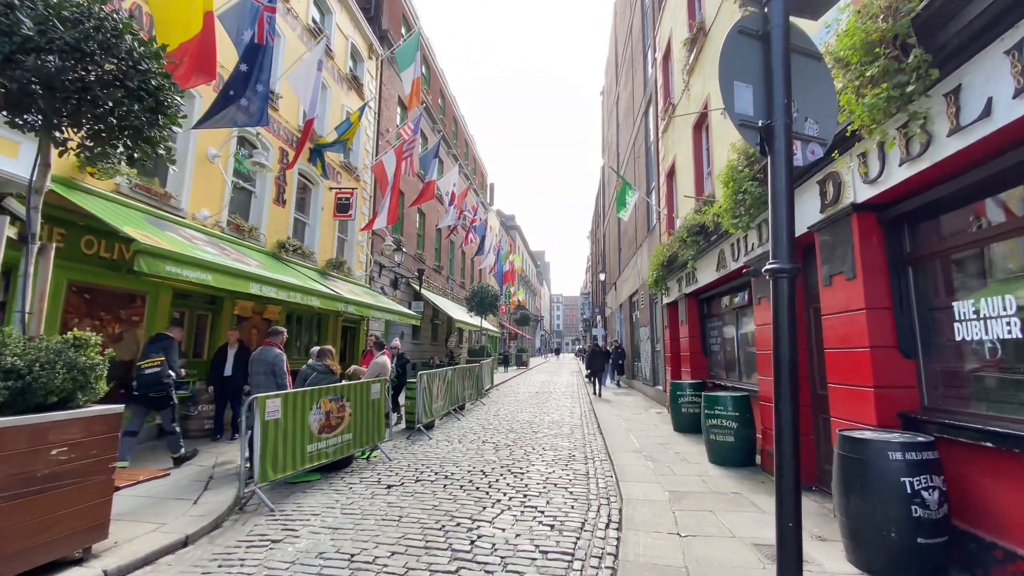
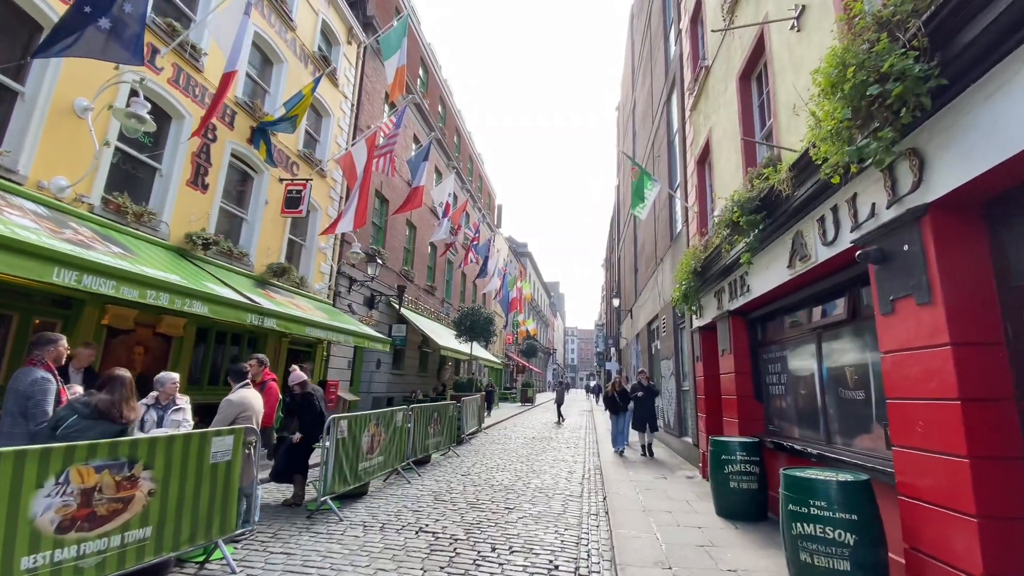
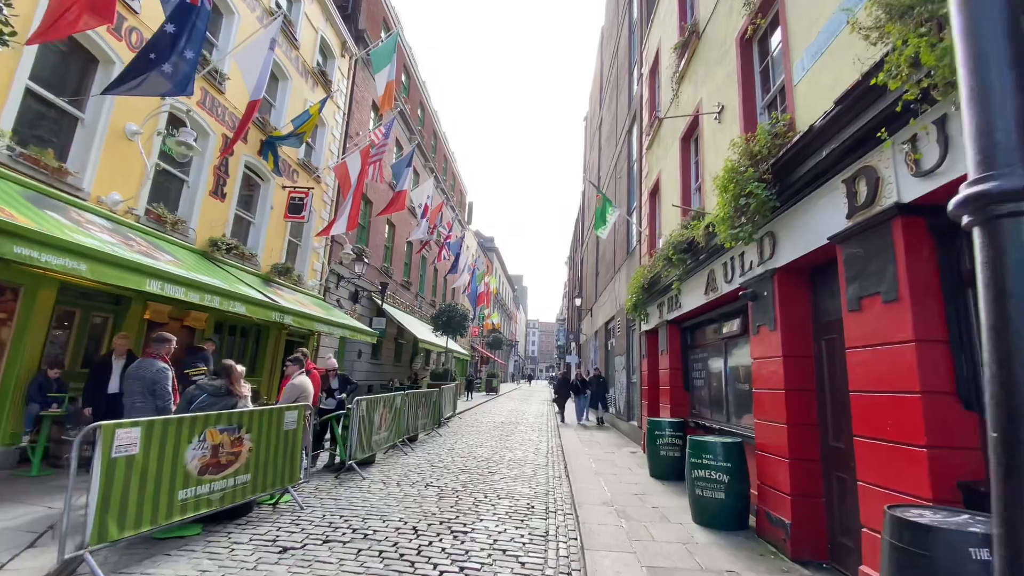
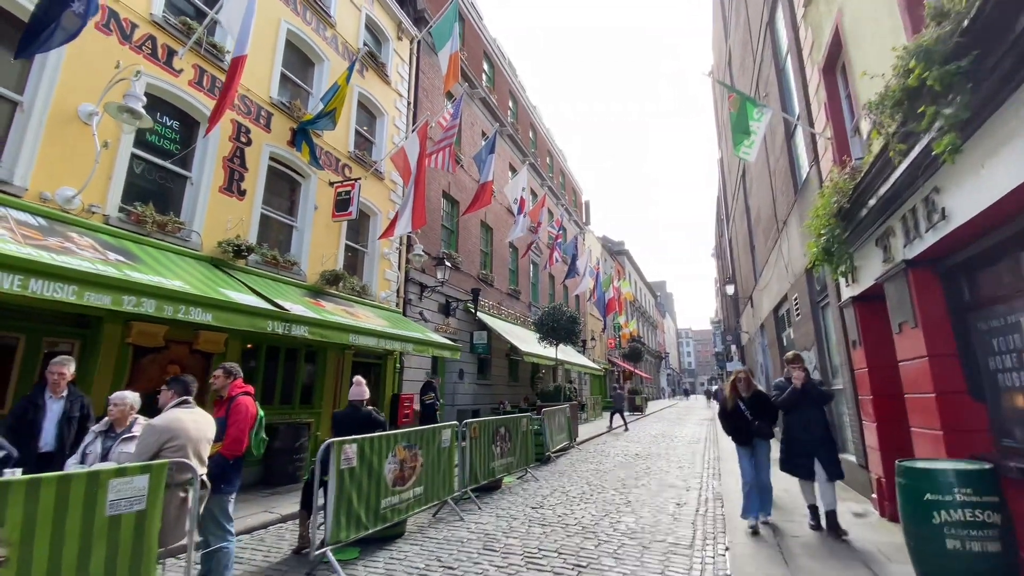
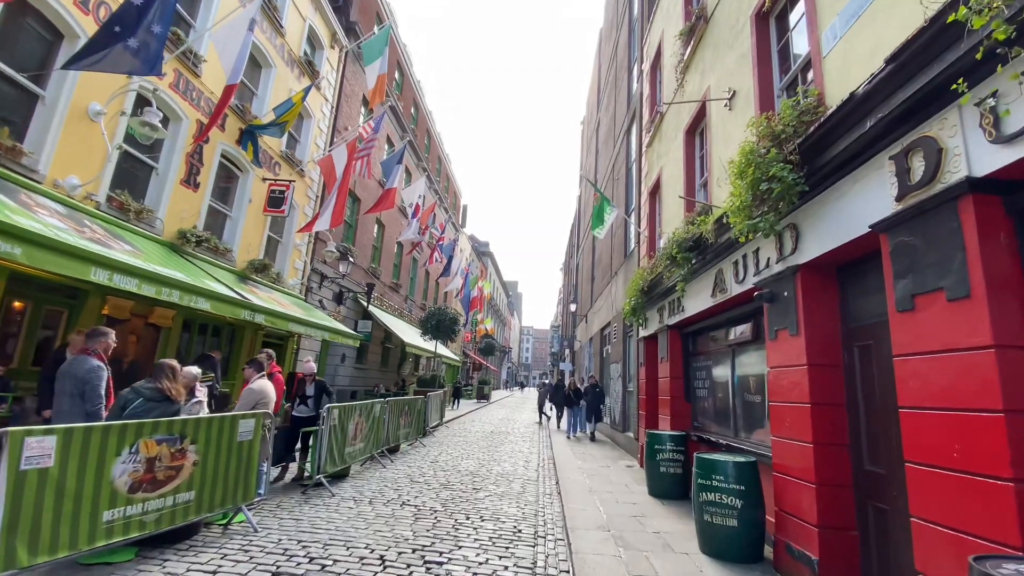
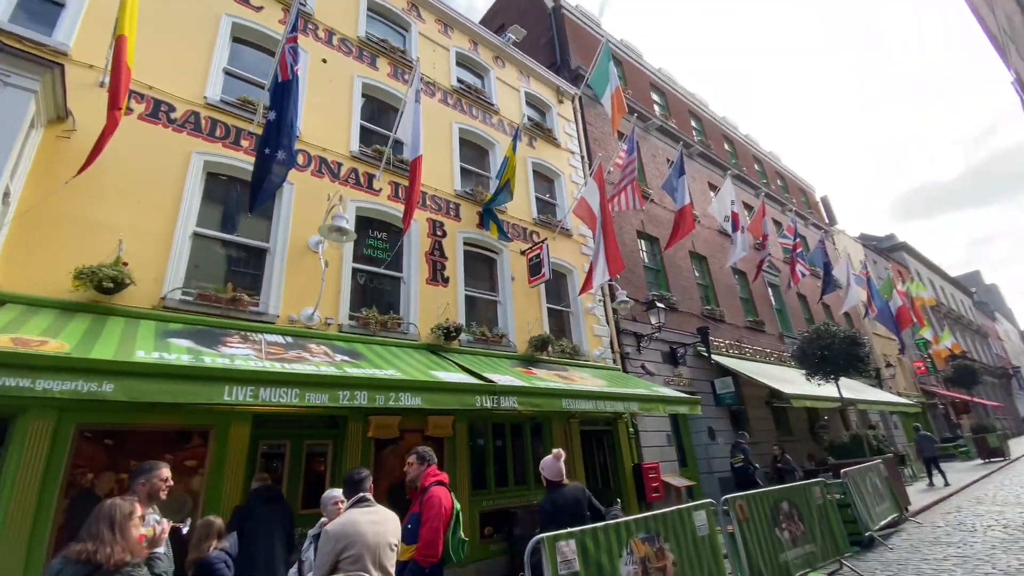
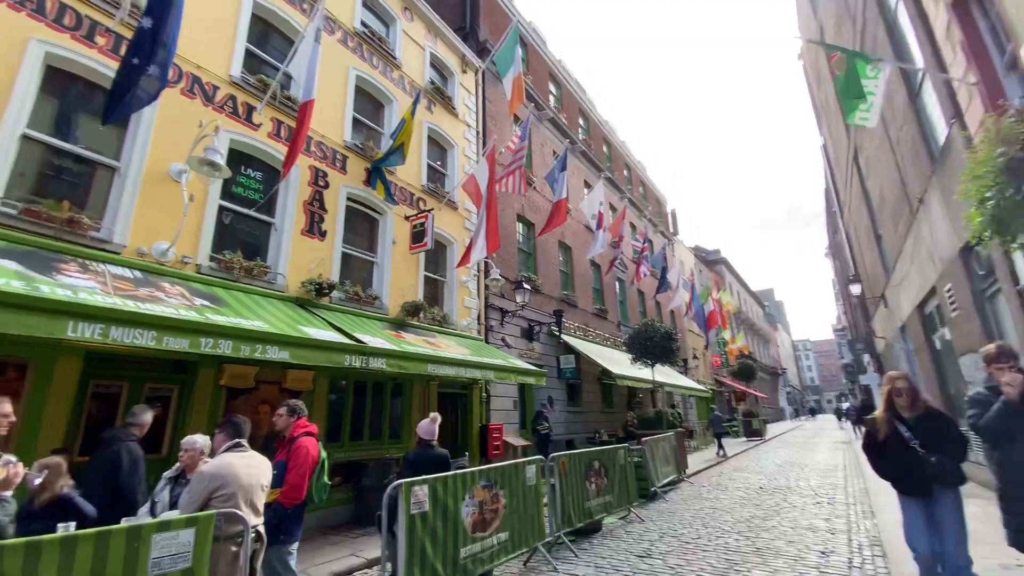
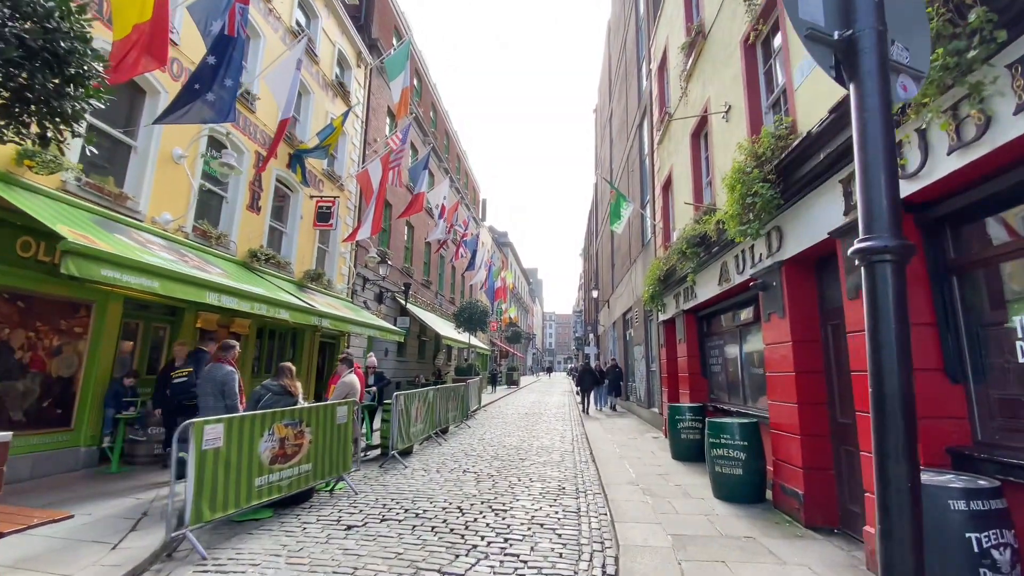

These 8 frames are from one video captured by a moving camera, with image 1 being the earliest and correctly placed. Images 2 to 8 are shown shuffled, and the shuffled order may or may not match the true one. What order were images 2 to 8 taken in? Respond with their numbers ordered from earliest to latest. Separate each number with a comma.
8, 3, 5, 2, 4, 7, 6
